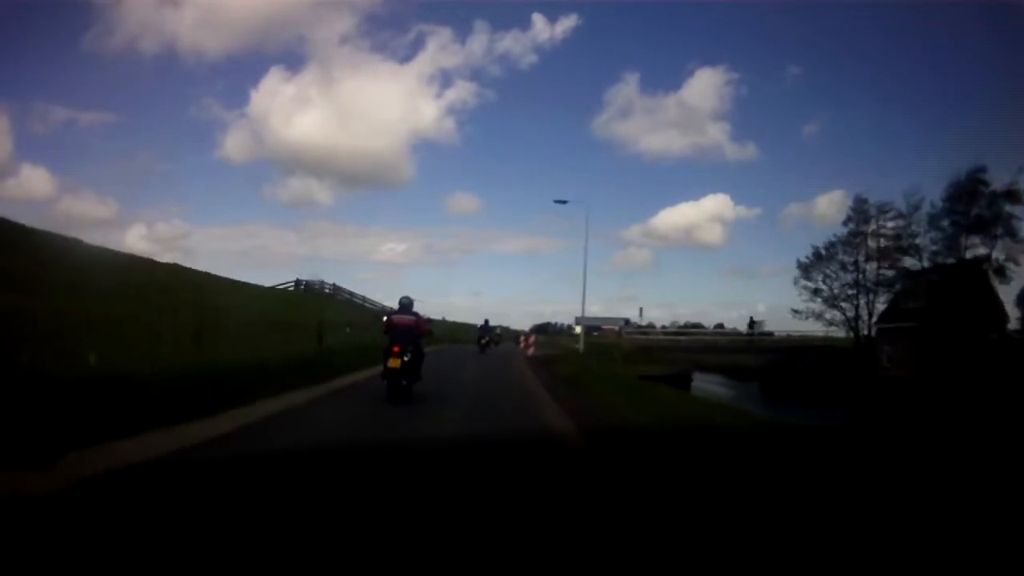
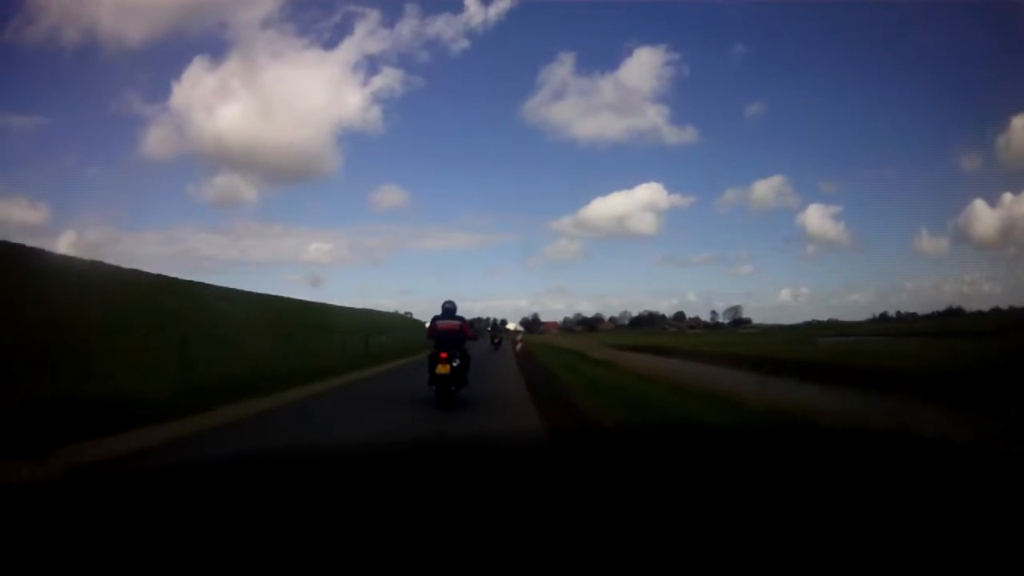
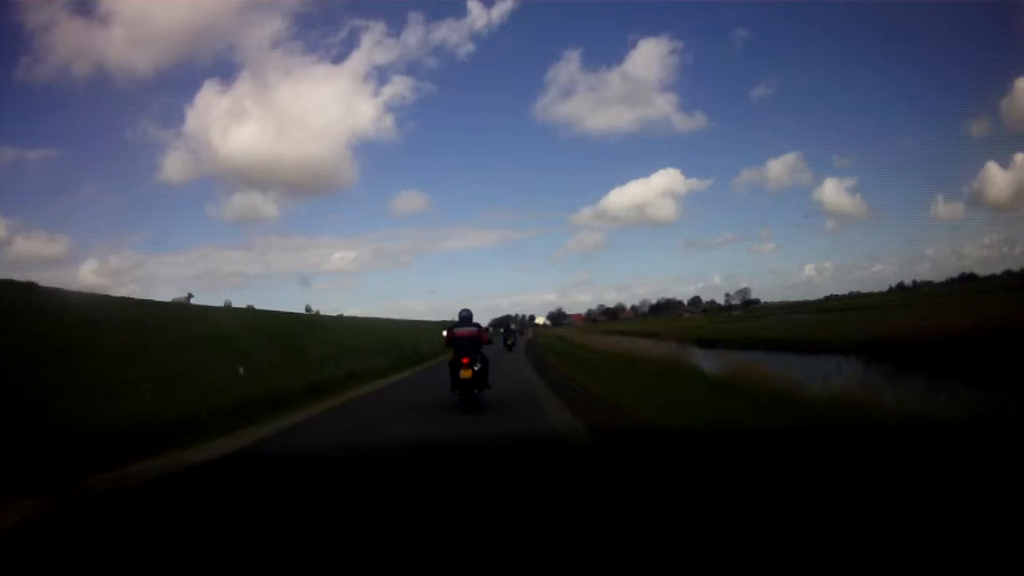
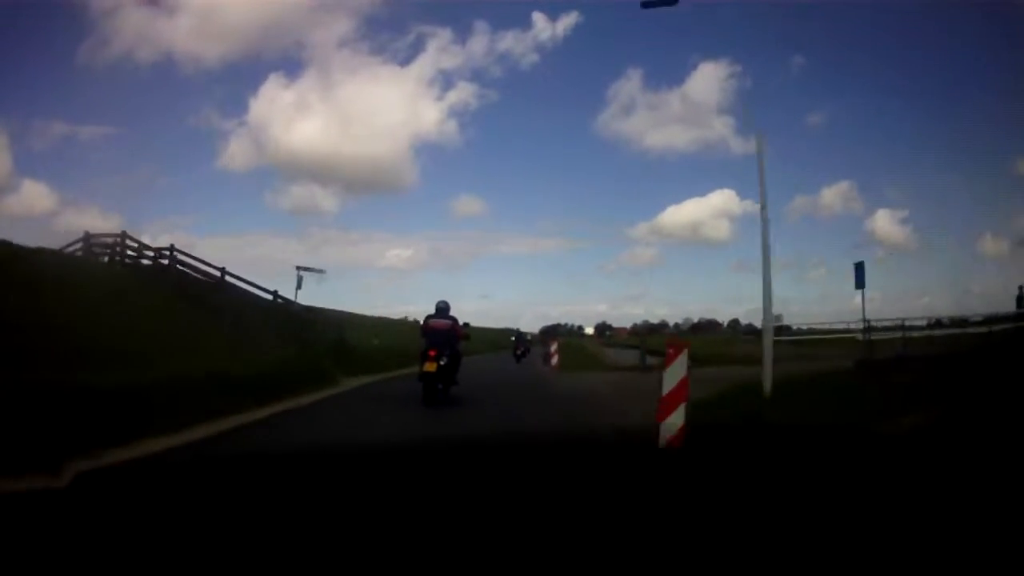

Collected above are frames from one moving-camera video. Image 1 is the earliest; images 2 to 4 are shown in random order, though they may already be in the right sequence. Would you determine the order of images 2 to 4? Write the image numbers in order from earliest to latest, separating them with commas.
4, 3, 2
